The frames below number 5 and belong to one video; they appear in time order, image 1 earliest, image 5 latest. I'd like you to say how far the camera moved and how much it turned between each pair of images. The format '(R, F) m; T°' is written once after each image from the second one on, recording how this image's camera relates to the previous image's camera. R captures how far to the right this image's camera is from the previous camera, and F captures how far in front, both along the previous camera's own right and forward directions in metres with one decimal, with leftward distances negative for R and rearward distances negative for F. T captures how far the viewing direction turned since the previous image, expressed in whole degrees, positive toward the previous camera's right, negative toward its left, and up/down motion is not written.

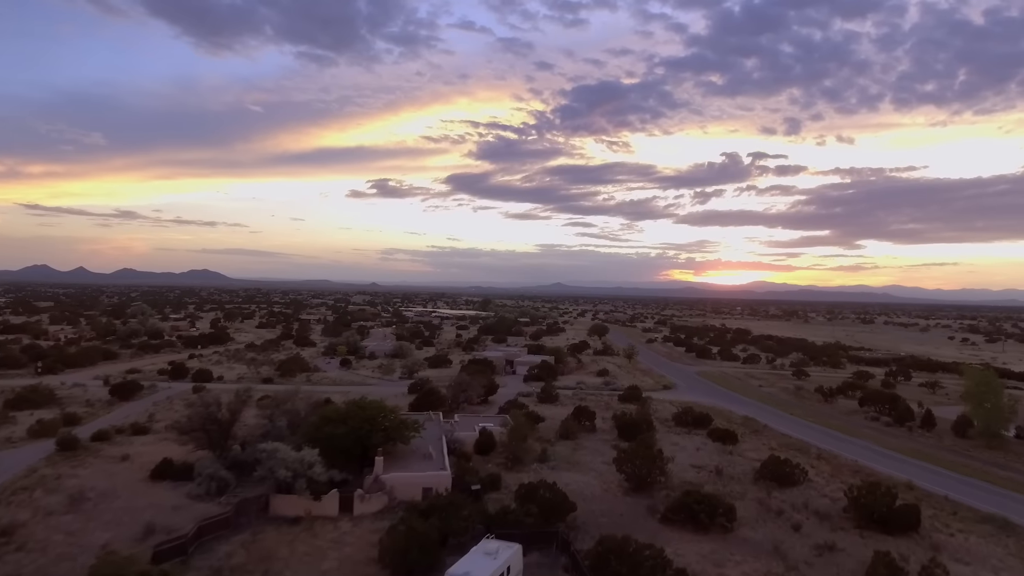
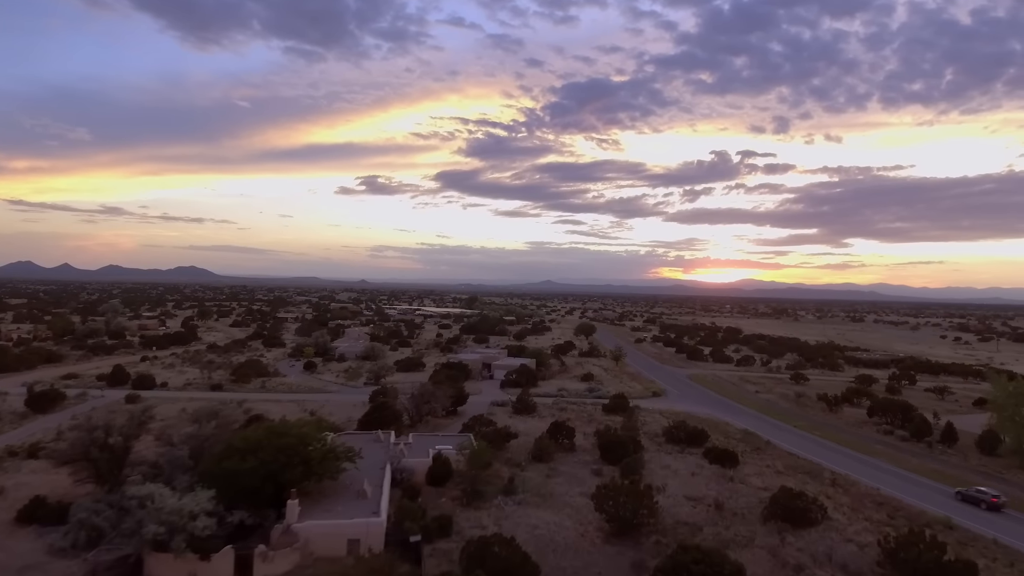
(+1.0, +4.4) m; +1°
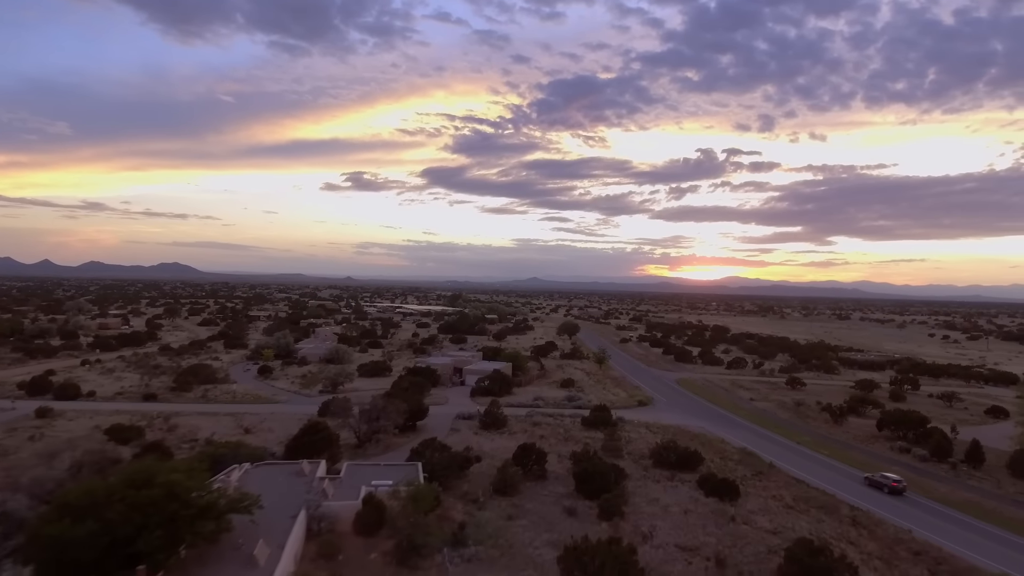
(+0.9, +4.5) m; +1°
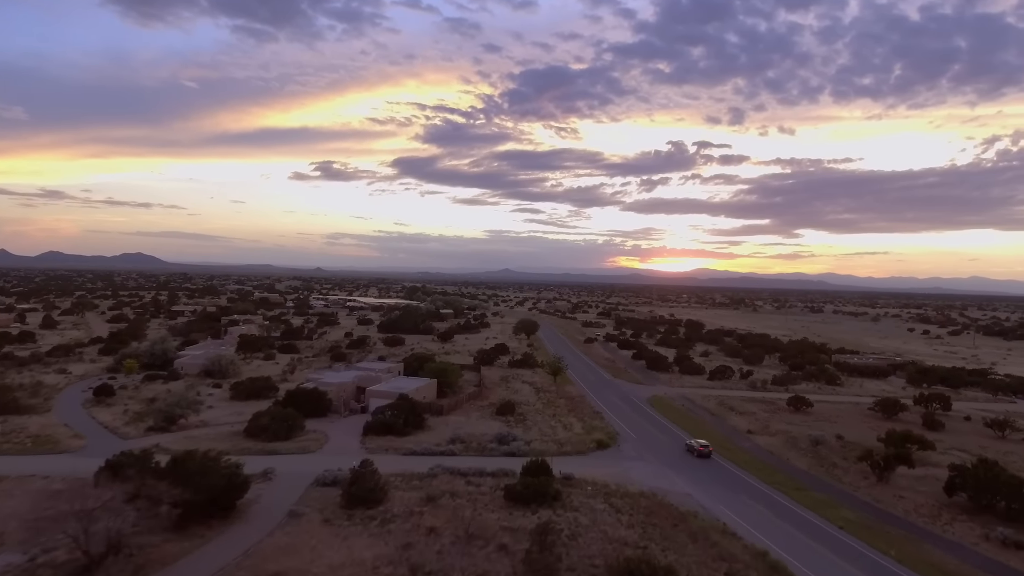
(+2.8, +12.2) m; +2°
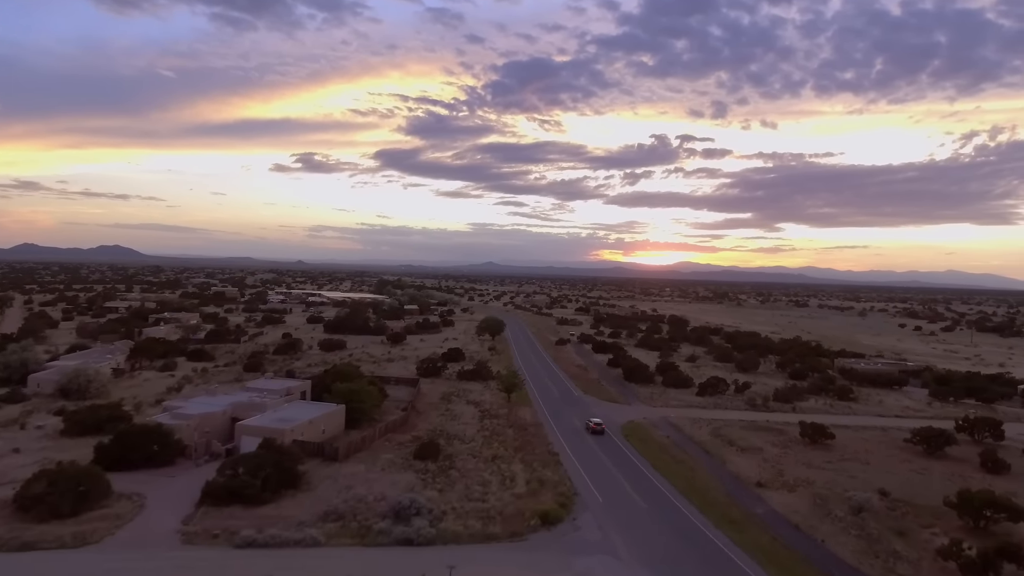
(+2.3, +9.6) m; +1°
